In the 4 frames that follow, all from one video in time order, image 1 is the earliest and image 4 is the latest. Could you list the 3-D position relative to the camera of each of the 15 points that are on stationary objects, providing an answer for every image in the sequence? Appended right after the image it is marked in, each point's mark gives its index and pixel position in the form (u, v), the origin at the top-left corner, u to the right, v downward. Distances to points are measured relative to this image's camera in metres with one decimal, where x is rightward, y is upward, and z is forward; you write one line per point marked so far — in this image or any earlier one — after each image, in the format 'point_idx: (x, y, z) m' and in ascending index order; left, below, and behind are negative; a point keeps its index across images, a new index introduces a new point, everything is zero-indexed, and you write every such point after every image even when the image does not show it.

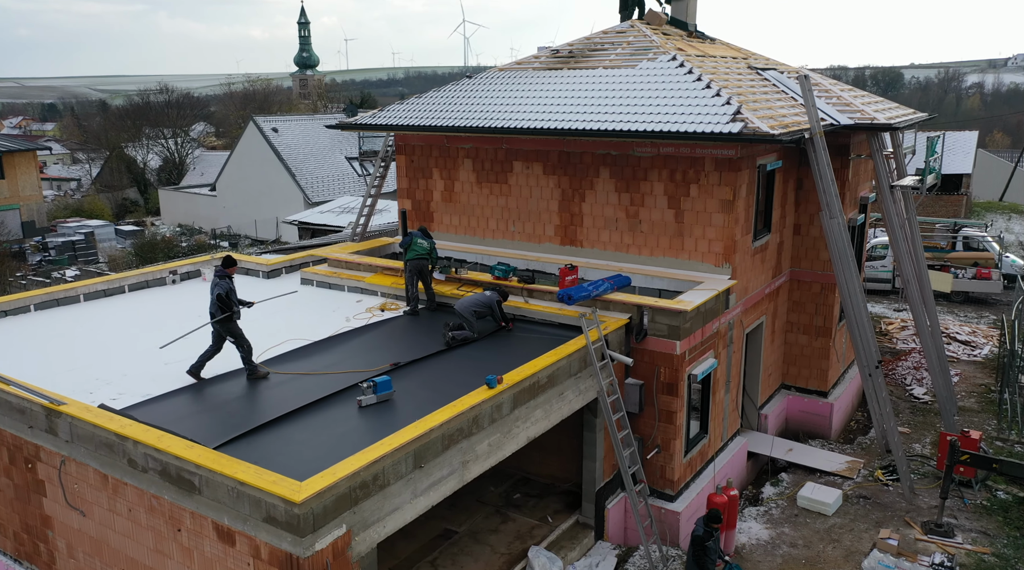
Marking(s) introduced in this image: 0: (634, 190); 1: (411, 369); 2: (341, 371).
0: (+1.9, +1.5, +13.3) m
1: (-1.2, -1.1, +10.5) m
2: (-2.1, -1.1, +10.4) m
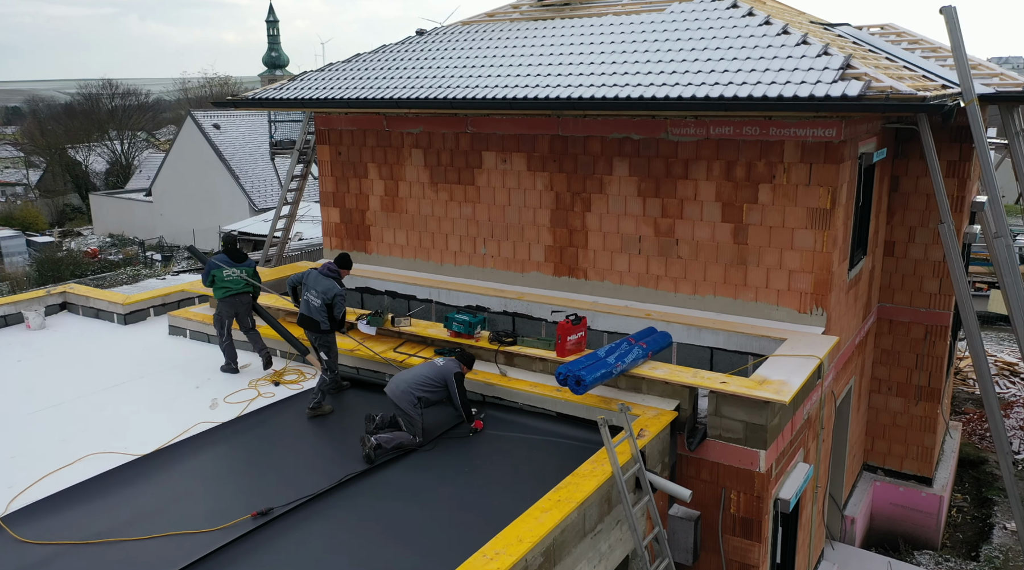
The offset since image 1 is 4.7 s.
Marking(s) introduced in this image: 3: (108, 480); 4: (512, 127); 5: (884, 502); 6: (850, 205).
0: (+1.6, +0.9, +8.7) m
1: (-1.5, -1.6, +5.7) m
2: (-2.3, -1.7, +5.6) m
3: (-3.1, -1.5, +6.3) m
4: (0.0, +1.8, +9.5) m
5: (+5.0, -2.9, +11.1) m
6: (+3.3, +0.8, +8.1) m
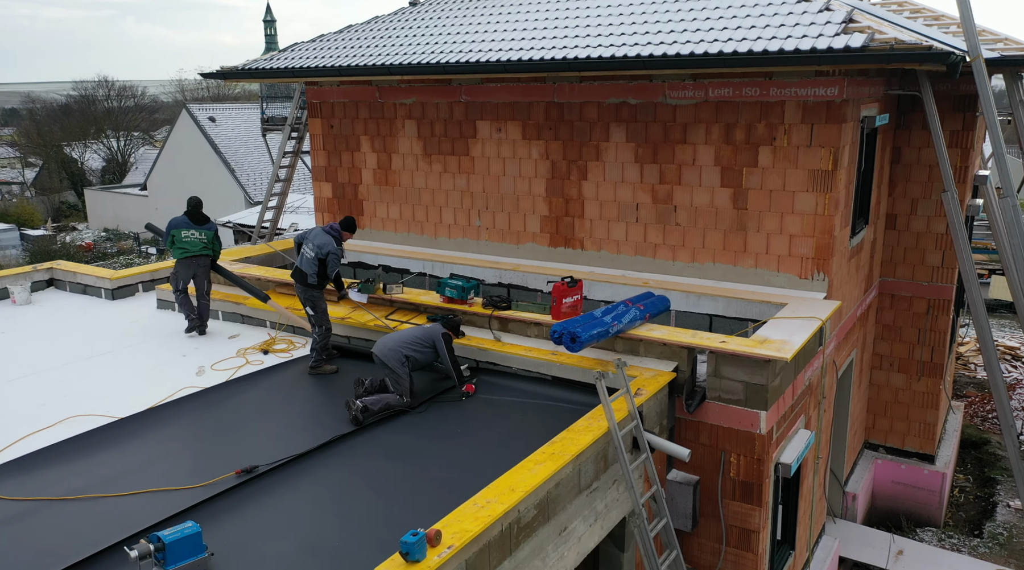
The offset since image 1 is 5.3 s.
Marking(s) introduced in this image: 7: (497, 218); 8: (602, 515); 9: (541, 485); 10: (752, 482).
0: (+1.6, +1.3, +8.5) m
1: (-1.5, -1.3, +5.5) m
2: (-2.4, -1.3, +5.4) m
3: (-3.1, -1.1, +6.1) m
4: (-0.1, +2.1, +9.3) m
5: (+4.9, -2.6, +10.9) m
6: (+3.2, +1.1, +8.0) m
7: (-0.2, +0.8, +9.8) m
8: (+0.6, -1.6, +5.8) m
9: (+0.2, -1.2, +4.9) m
10: (+1.9, -1.6, +6.6) m
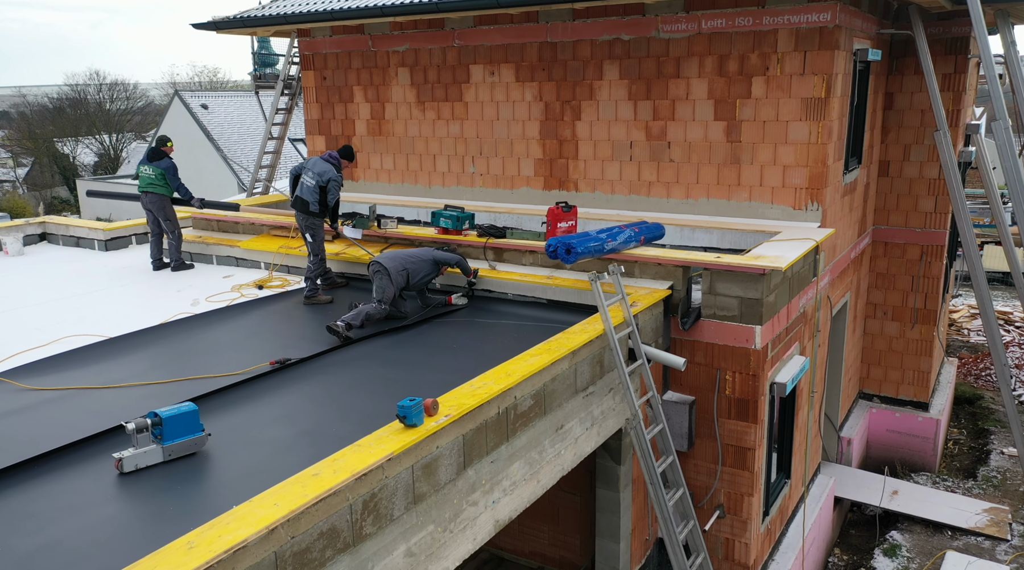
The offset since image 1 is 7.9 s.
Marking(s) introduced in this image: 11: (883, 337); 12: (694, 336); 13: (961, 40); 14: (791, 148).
0: (+1.5, +1.9, +8.5) m
1: (-1.5, -0.7, +5.5) m
2: (-2.4, -0.7, +5.4) m
3: (-3.1, -0.5, +6.1) m
4: (-0.1, +2.8, +9.3) m
5: (+4.8, -1.9, +11.0) m
6: (+3.2, +1.8, +8.0) m
7: (-0.2, +1.4, +9.8) m
8: (+0.6, -0.9, +5.8) m
9: (+0.1, -0.5, +4.9) m
10: (+1.9, -0.9, +6.6) m
11: (+4.9, -0.7, +11.0) m
12: (+1.5, -0.4, +6.7) m
13: (+5.3, +2.9, +9.8) m
14: (+2.7, +1.3, +7.9) m
